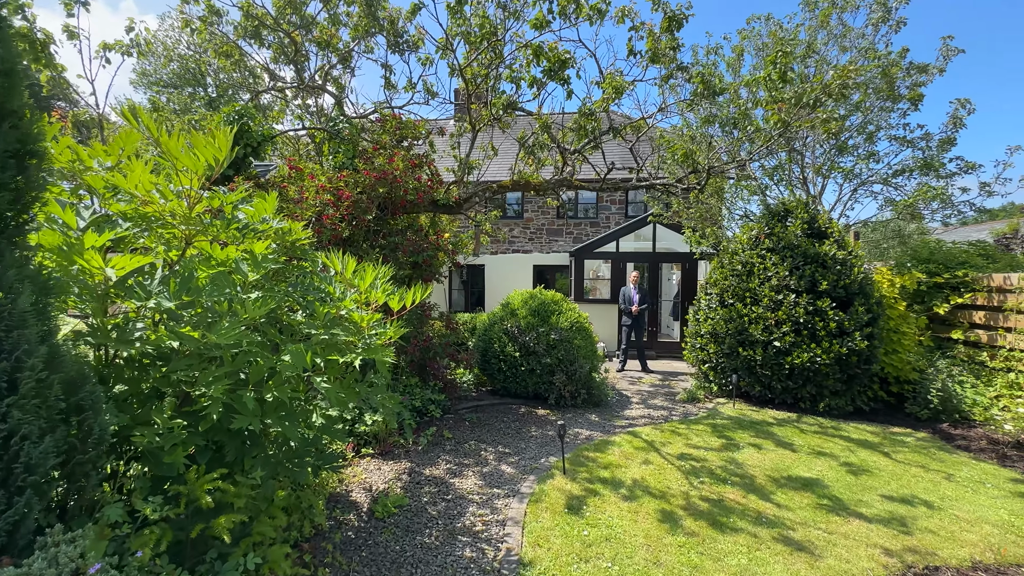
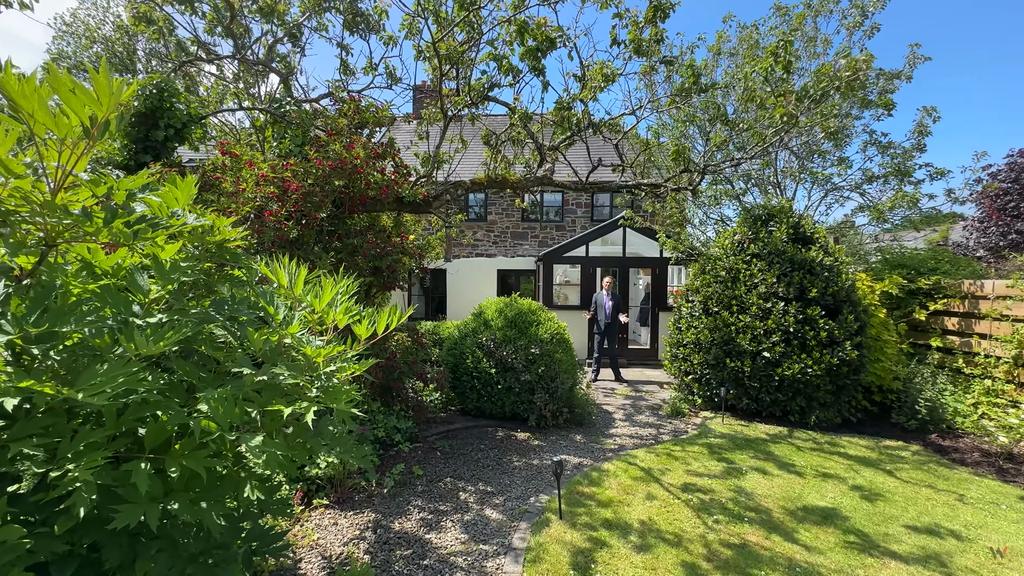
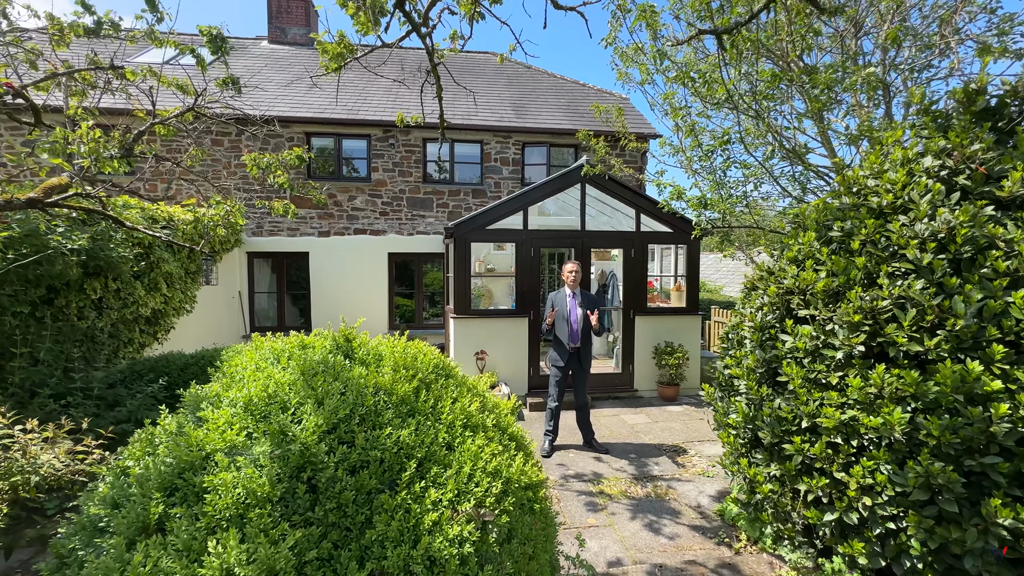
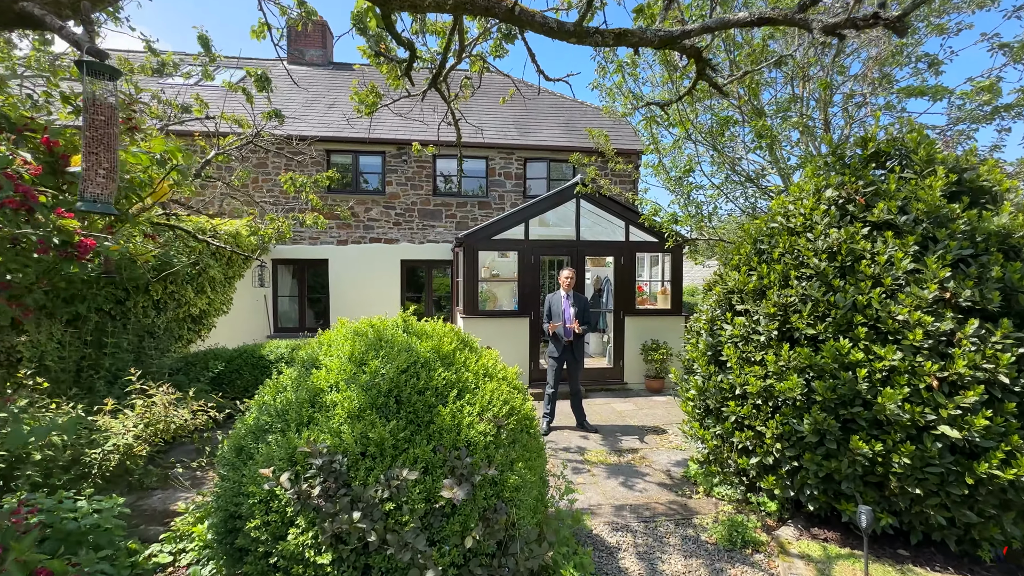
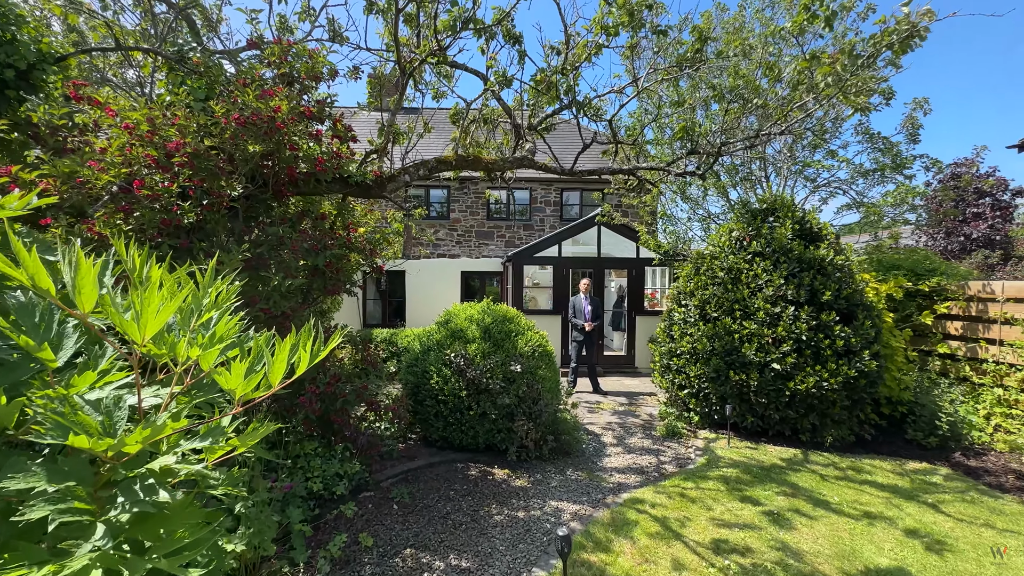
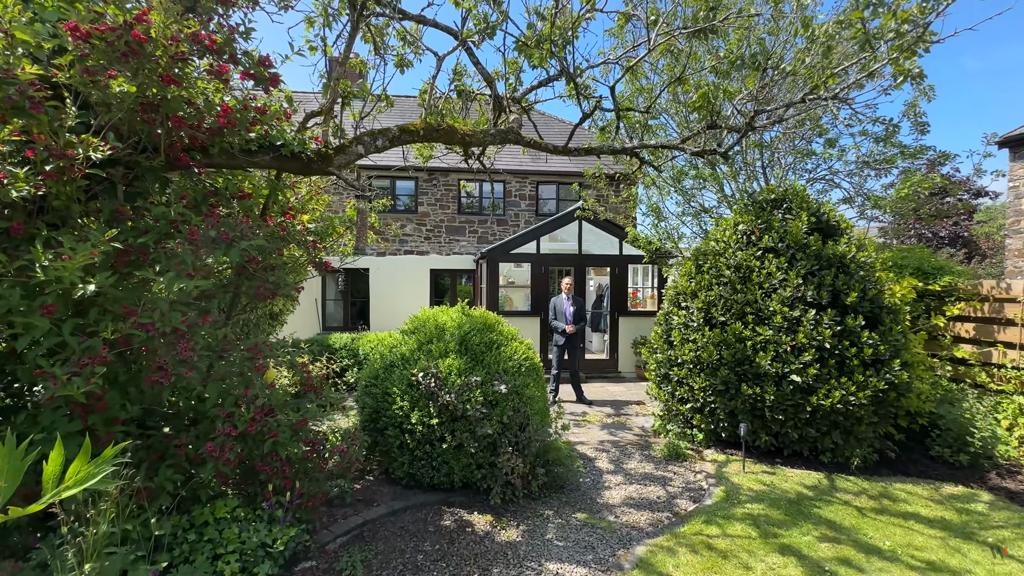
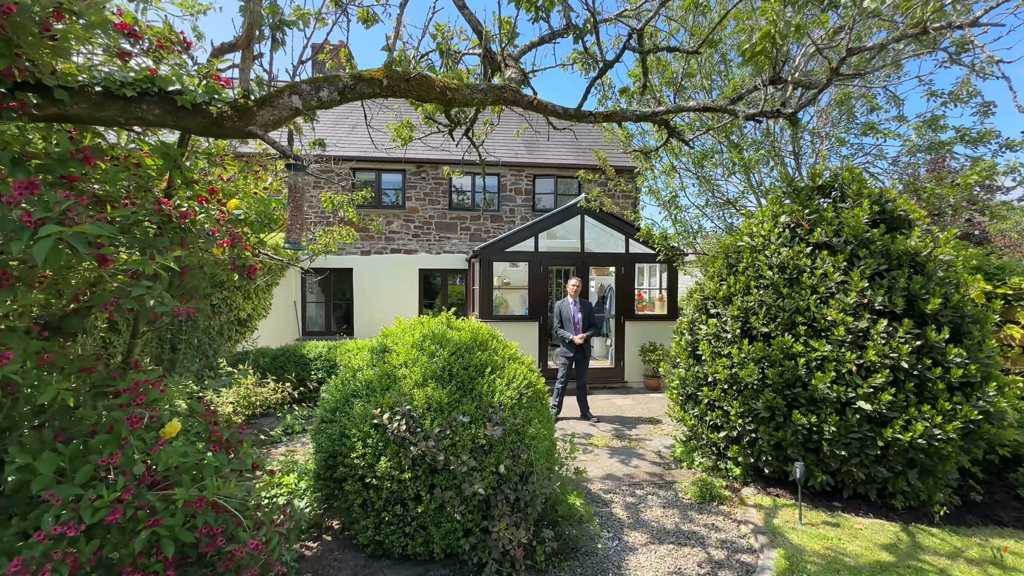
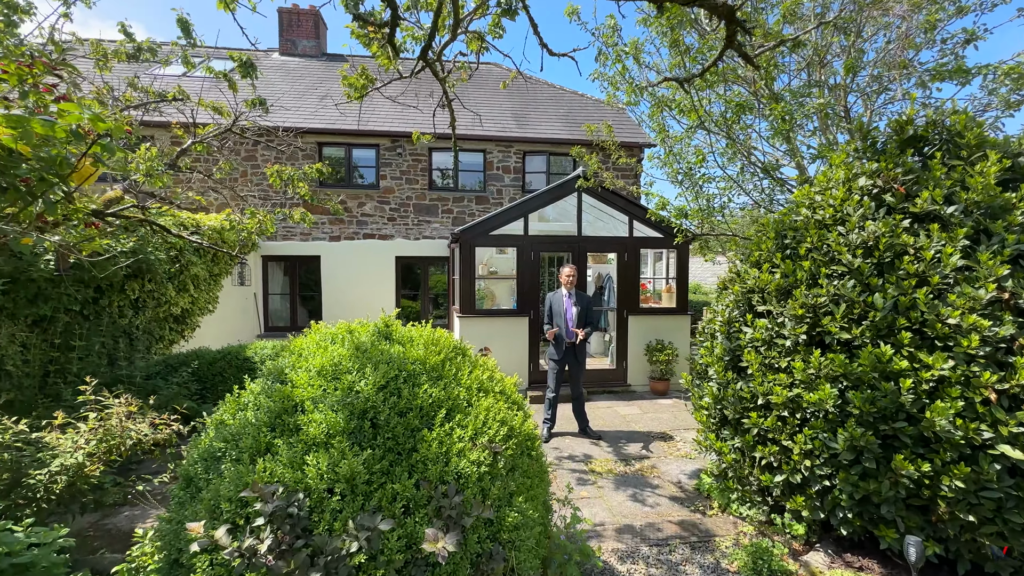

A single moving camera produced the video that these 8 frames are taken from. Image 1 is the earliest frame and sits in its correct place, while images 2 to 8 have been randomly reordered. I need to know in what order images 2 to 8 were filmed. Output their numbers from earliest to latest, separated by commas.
2, 5, 6, 7, 4, 8, 3
